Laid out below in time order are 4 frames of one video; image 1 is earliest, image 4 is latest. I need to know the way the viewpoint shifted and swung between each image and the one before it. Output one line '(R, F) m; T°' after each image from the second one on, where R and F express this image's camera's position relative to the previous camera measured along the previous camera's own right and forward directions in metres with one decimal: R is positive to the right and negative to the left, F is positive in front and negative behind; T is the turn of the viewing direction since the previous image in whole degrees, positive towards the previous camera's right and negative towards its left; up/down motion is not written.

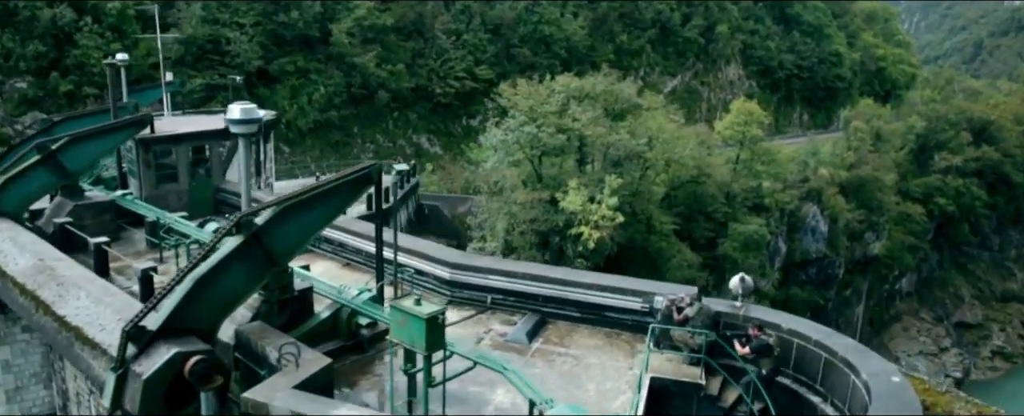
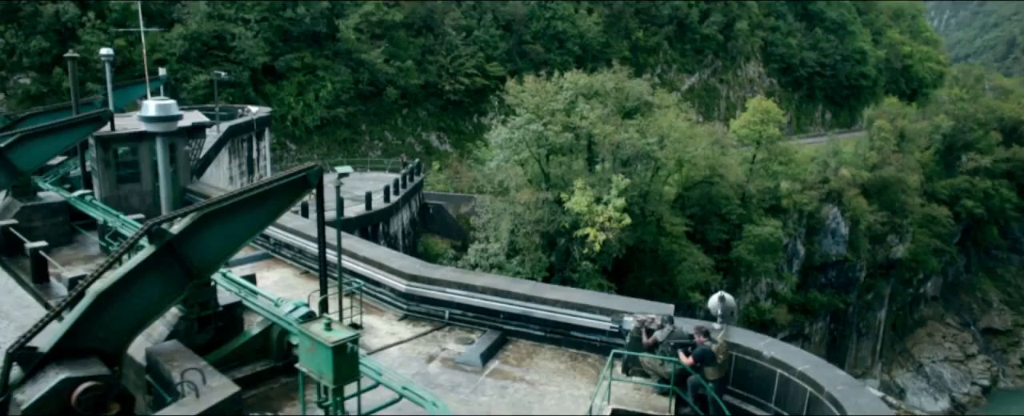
(+0.6, +0.7) m; -2°
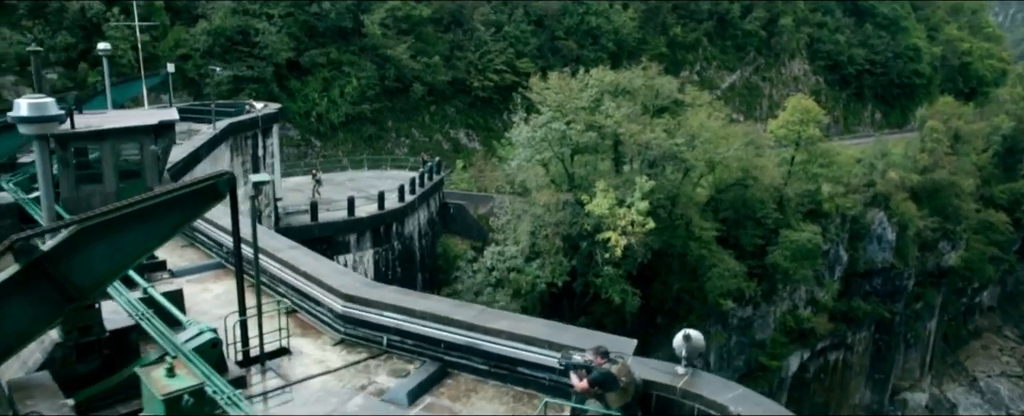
(+0.9, +0.9) m; -4°
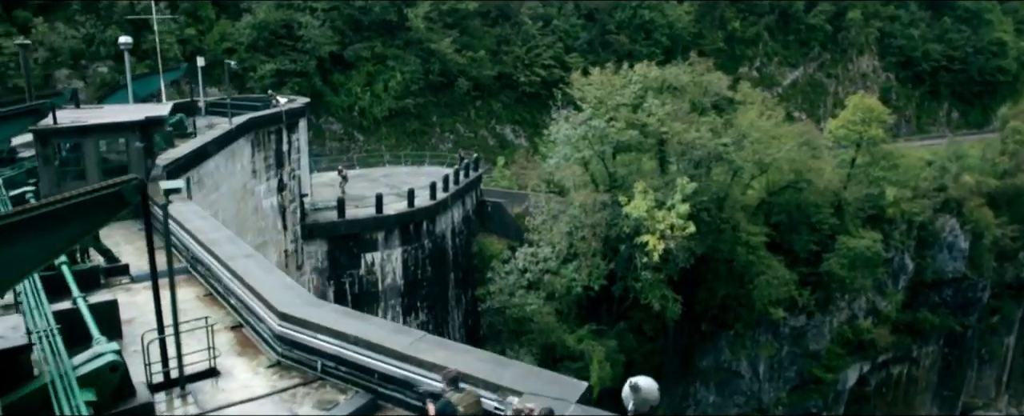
(+0.9, +0.8) m; -5°
